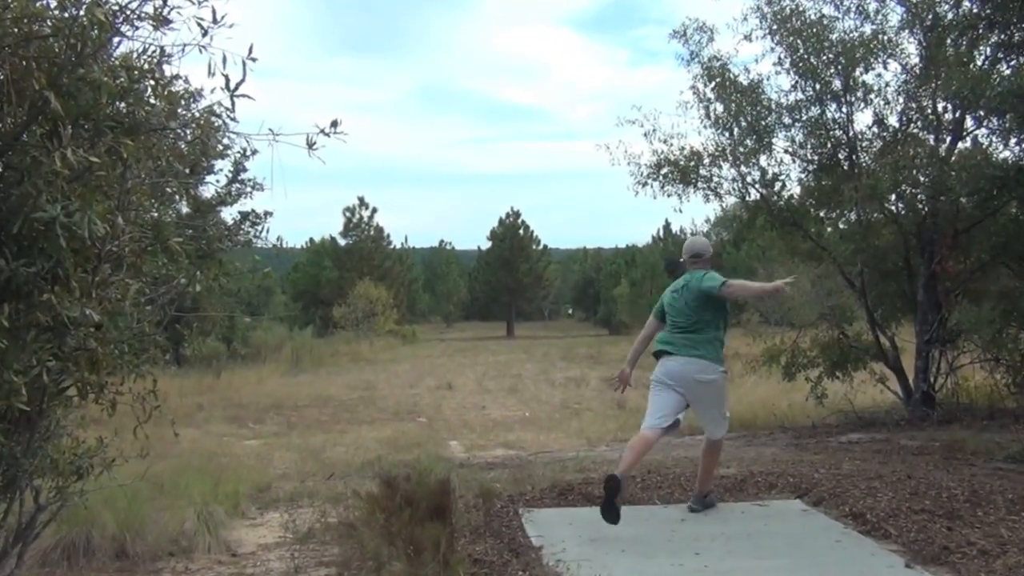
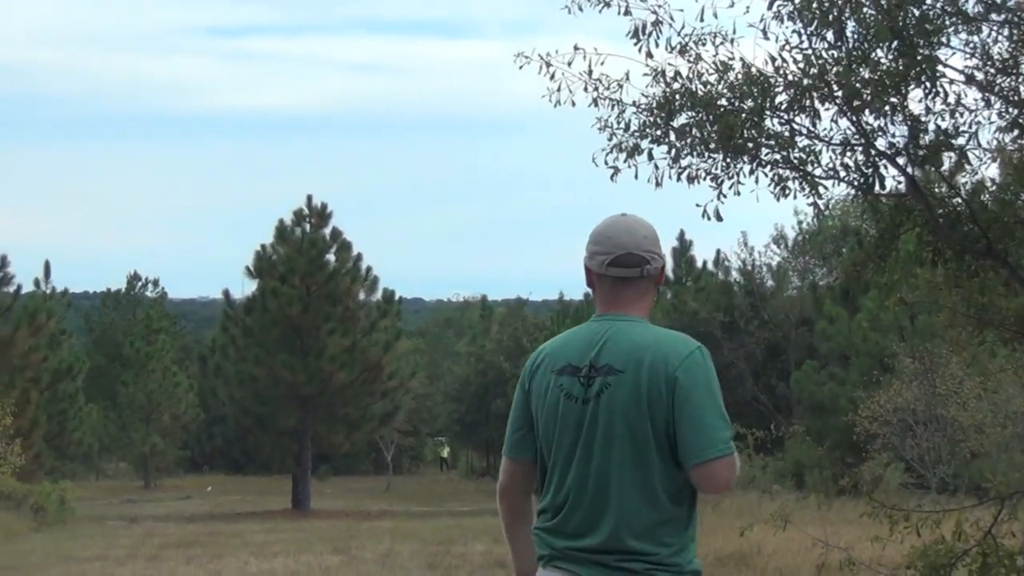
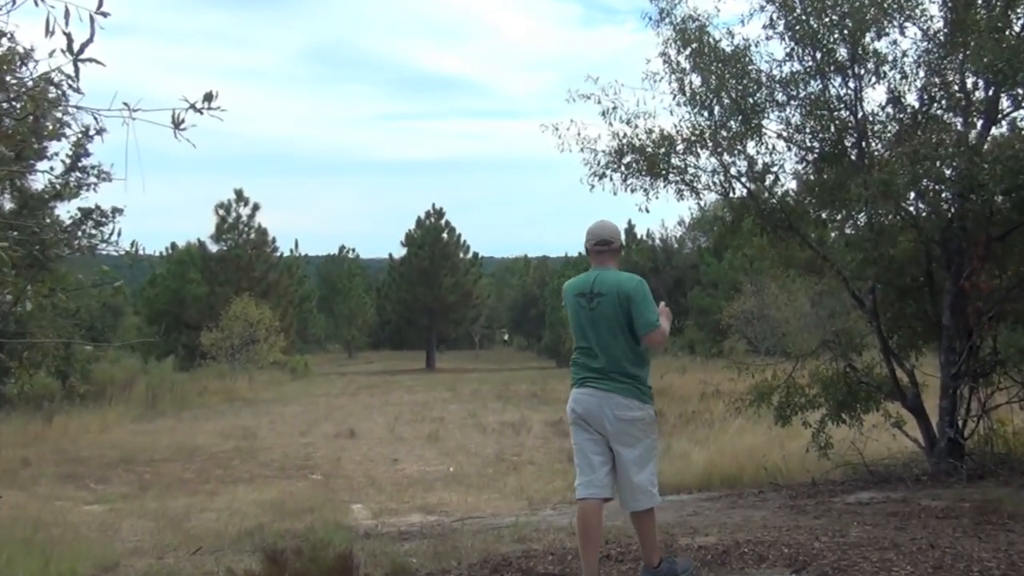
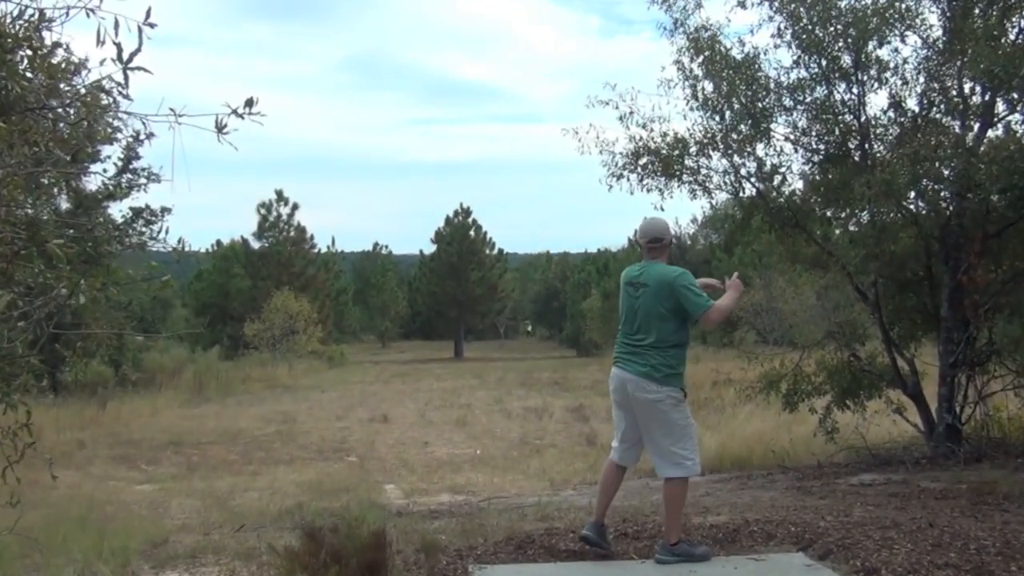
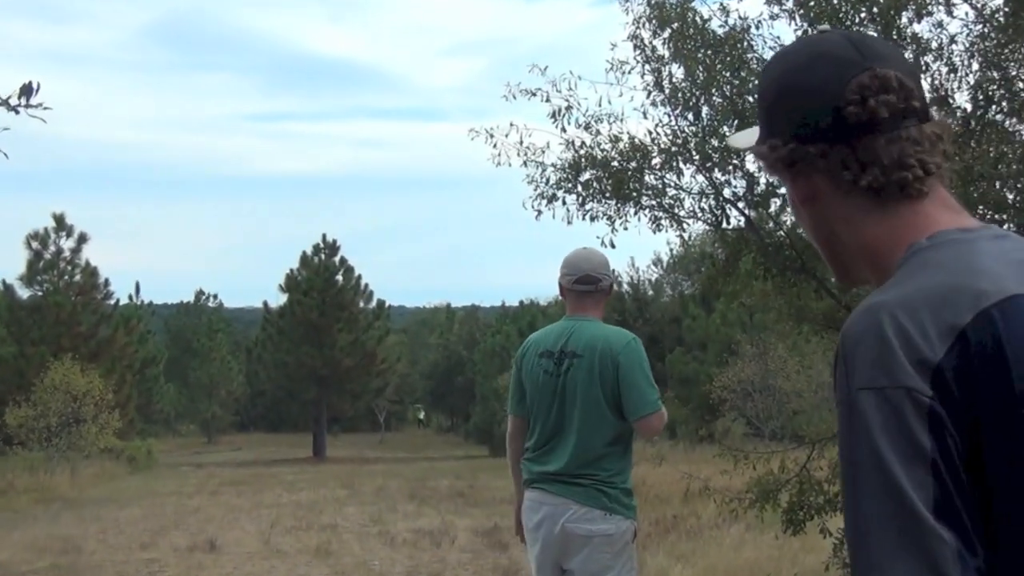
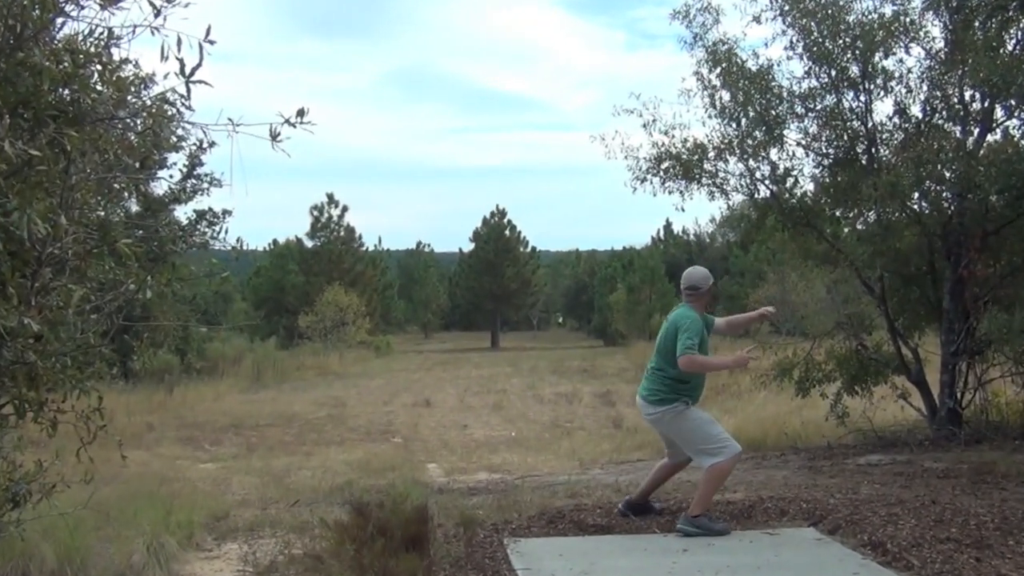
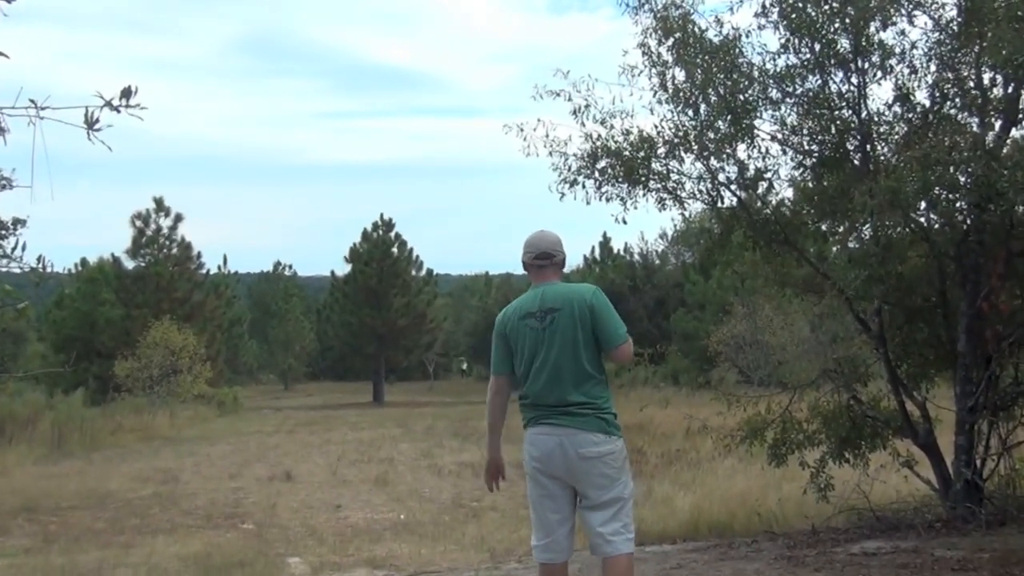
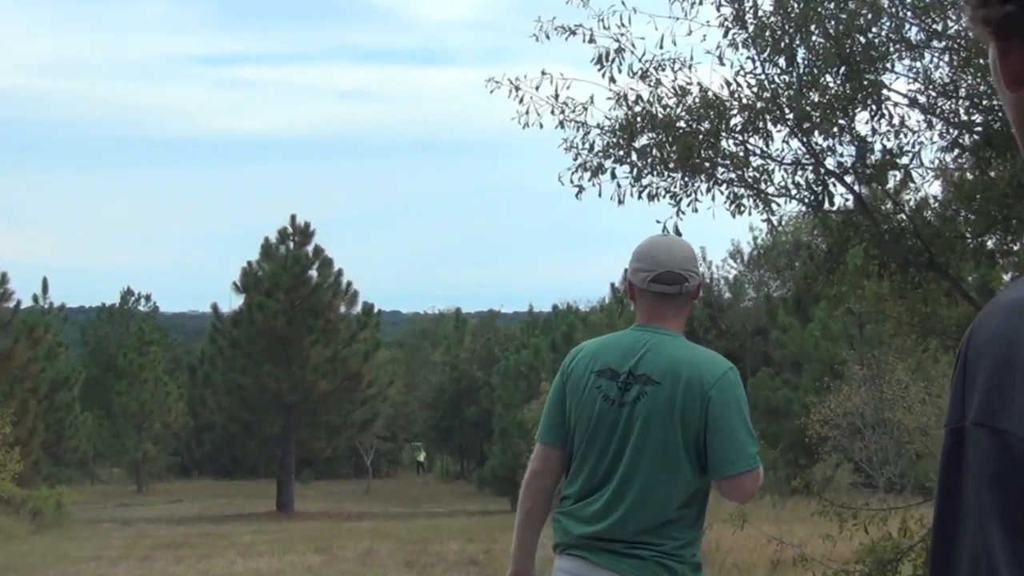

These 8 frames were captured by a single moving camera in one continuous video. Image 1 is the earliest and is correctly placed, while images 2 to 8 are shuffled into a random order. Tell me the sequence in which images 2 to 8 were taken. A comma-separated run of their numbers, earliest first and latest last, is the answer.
6, 4, 3, 7, 5, 8, 2
